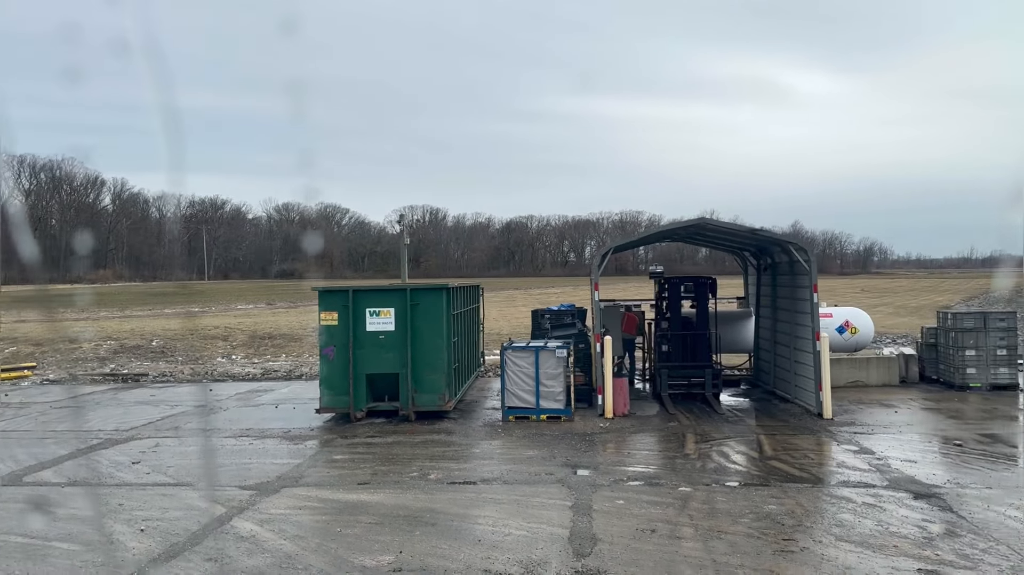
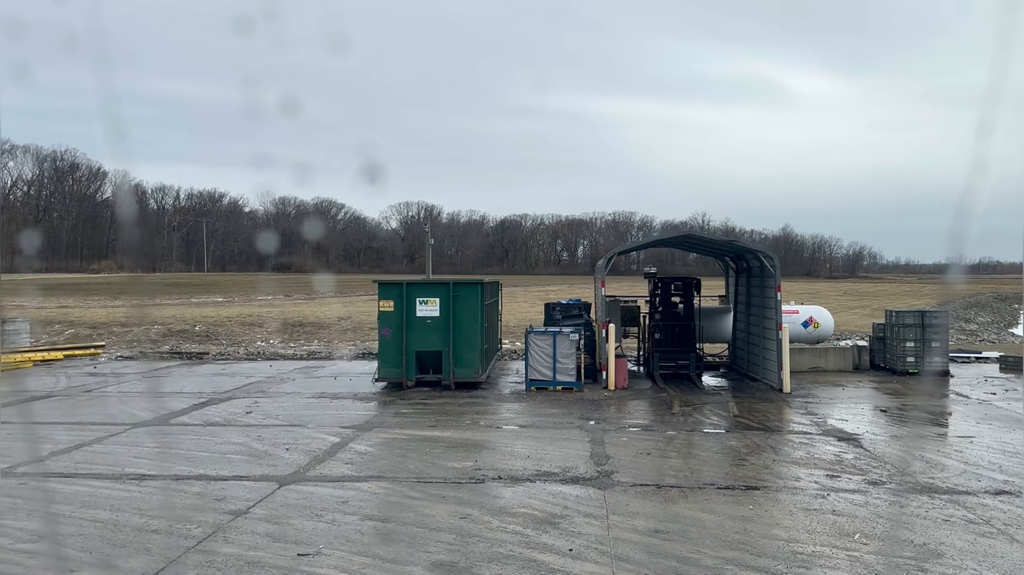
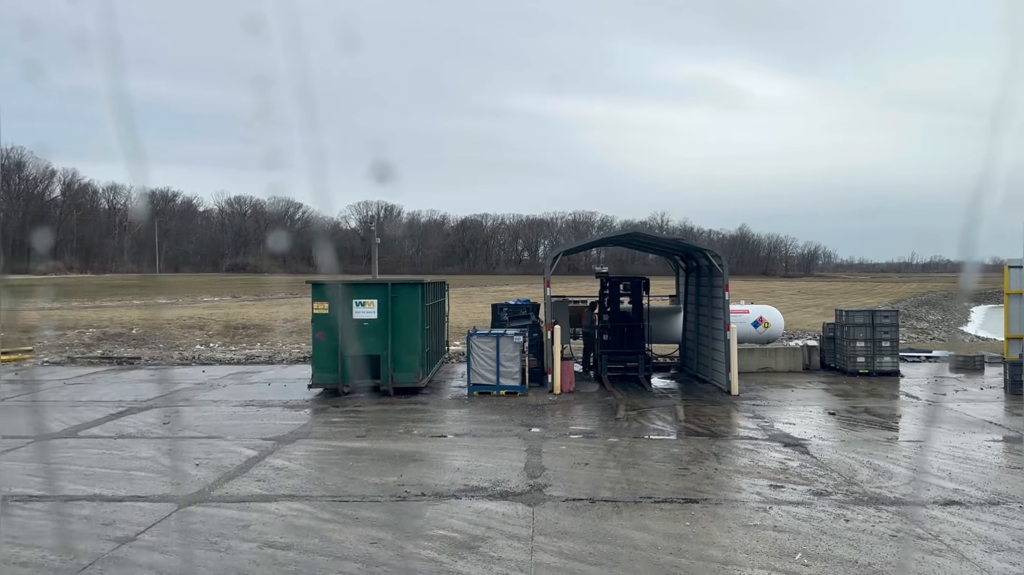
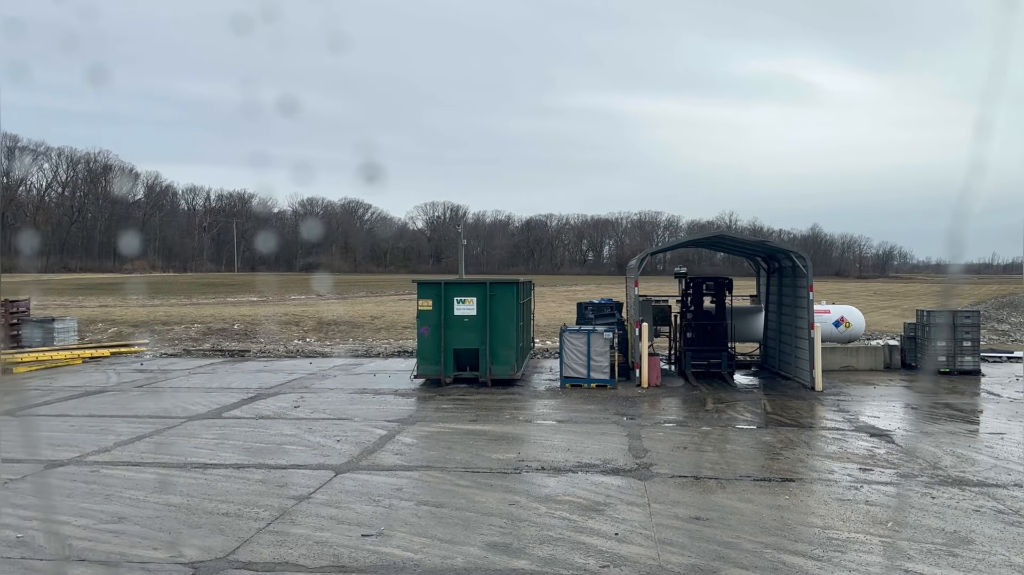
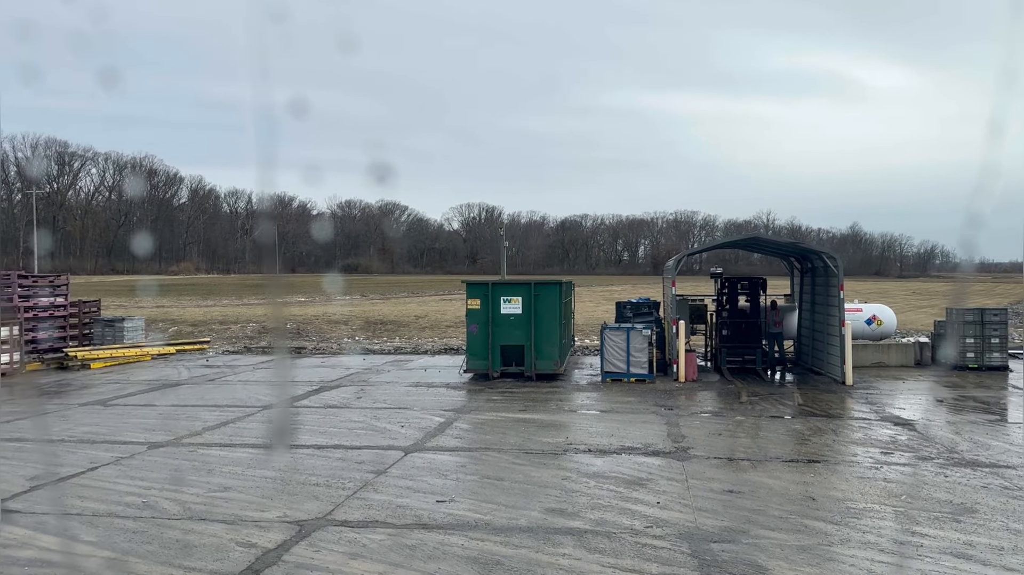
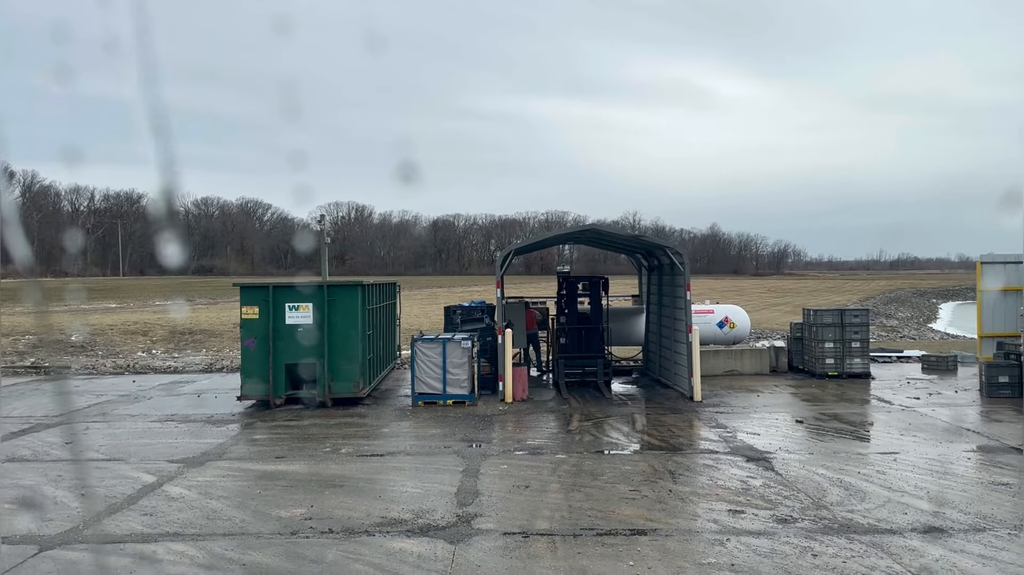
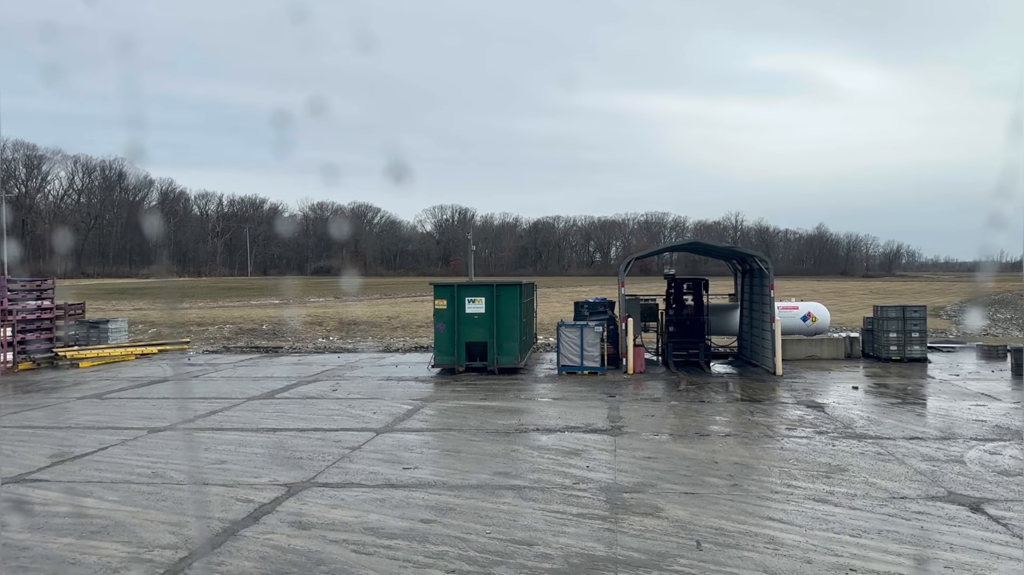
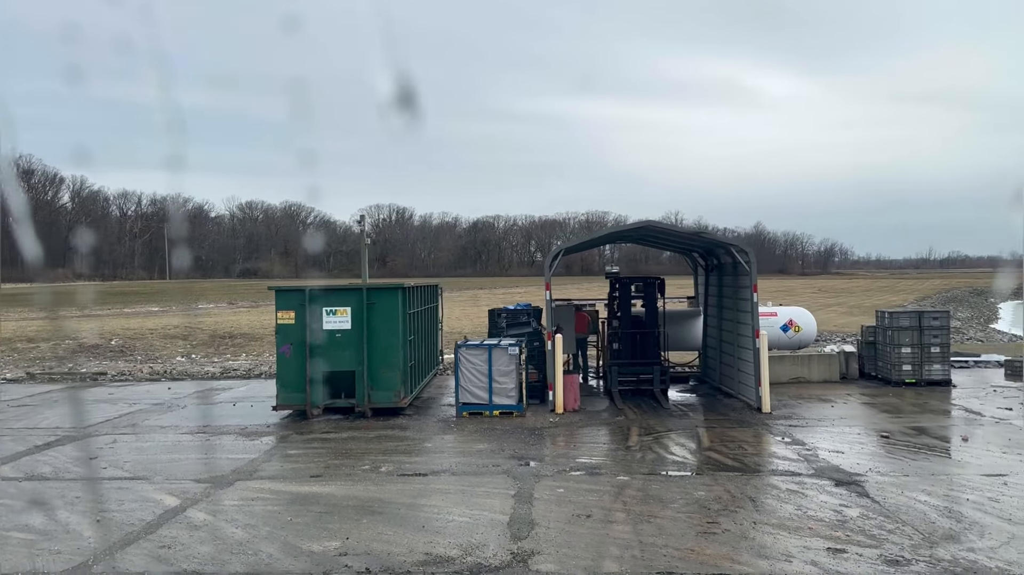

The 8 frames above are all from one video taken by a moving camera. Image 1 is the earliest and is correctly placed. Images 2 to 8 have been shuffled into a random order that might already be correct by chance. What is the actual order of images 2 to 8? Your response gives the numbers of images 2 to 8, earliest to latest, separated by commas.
8, 6, 3, 2, 4, 5, 7
